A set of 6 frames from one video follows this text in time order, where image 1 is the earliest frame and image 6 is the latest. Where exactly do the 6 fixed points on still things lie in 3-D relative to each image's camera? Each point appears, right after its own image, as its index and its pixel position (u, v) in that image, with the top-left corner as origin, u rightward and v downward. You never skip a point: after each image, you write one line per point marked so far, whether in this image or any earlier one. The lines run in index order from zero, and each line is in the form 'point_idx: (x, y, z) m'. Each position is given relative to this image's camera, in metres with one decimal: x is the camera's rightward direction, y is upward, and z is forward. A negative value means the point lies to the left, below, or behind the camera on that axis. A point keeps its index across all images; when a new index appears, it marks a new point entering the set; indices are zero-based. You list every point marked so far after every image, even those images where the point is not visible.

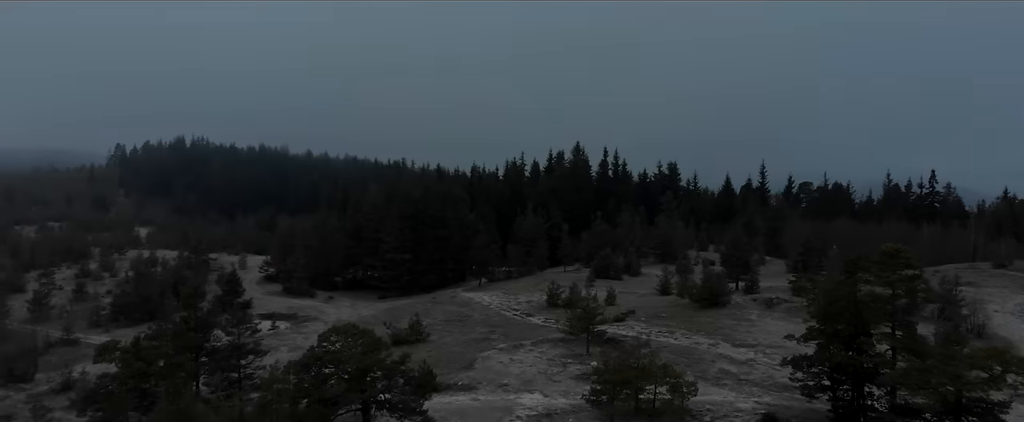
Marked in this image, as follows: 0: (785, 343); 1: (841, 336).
0: (+5.7, -2.8, +17.6) m
1: (+5.0, -1.9, +12.7) m
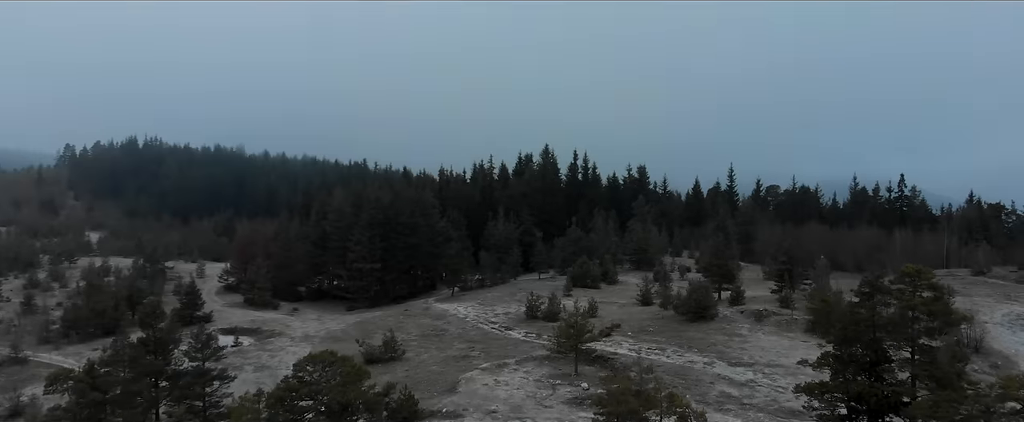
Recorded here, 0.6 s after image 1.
0: (+5.4, -3.0, +16.9) m
1: (+4.9, -2.1, +11.9) m
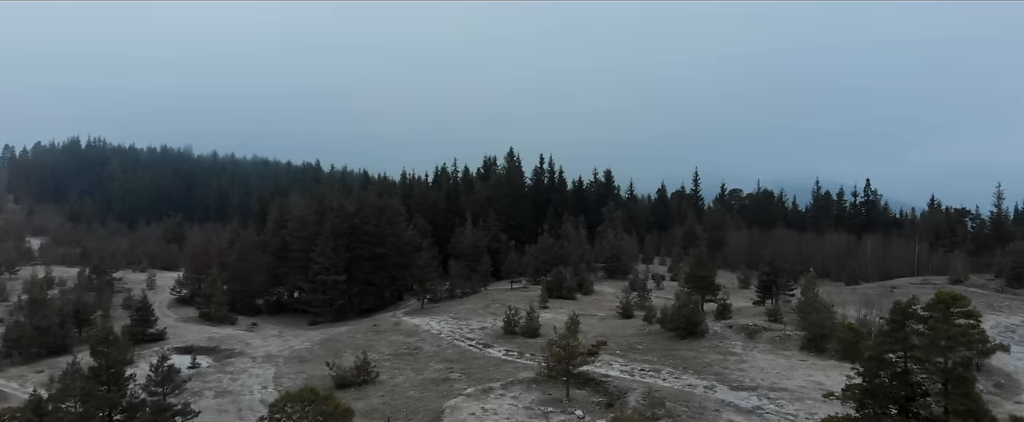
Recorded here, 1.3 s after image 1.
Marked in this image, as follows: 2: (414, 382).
0: (+5.2, -3.3, +16.0) m
1: (+5.0, -2.4, +11.0) m
2: (-2.2, -3.8, +19.0) m
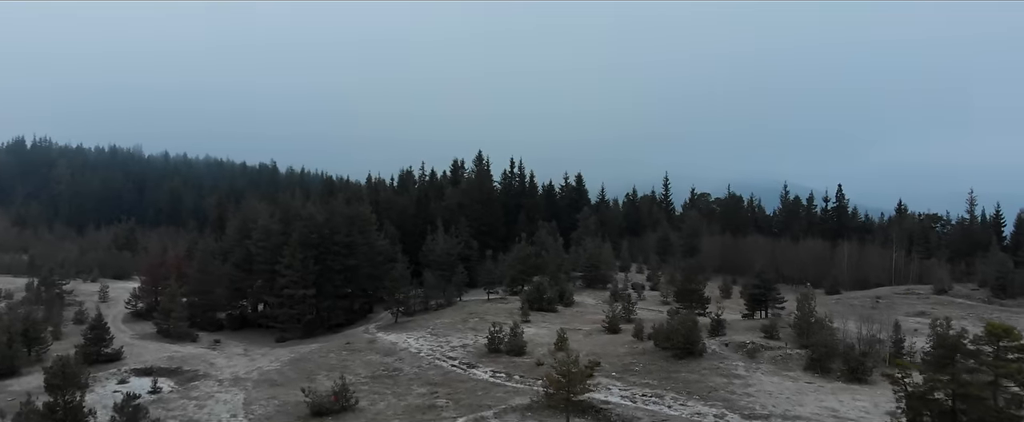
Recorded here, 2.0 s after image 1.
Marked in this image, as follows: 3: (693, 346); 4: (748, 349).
0: (+5.1, -3.6, +15.1) m
1: (+5.2, -2.7, +10.1) m
2: (-2.4, -4.1, +17.7) m
3: (+4.1, -3.0, +19.0) m
4: (+5.4, -3.2, +19.4) m
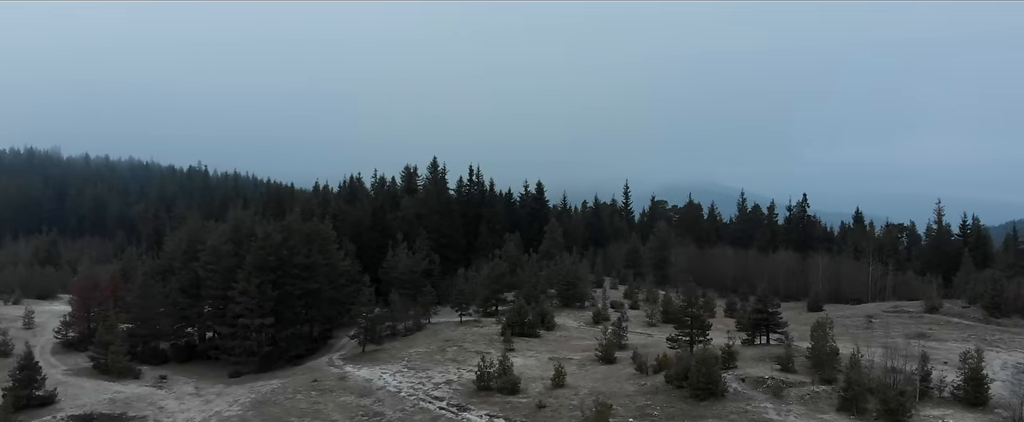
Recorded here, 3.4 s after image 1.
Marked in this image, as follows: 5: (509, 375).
0: (+5.5, -4.1, +13.4) m
1: (+5.9, -3.2, +8.5) m
2: (-2.2, -4.7, +15.4) m
3: (+4.1, -3.6, +17.3) m
4: (+5.4, -3.7, +17.7) m
5: (-0.1, -3.9, +19.8) m
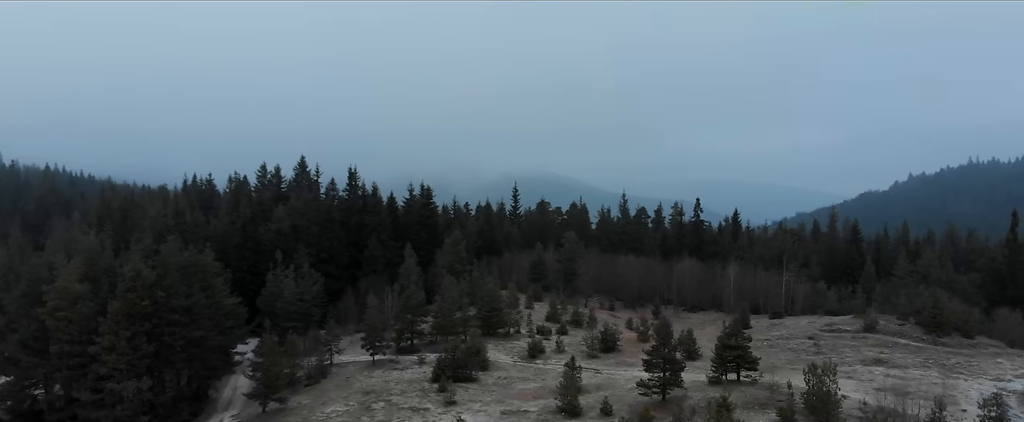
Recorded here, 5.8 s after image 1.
0: (+6.0, -4.8, +11.1) m
1: (+7.3, -4.0, +6.3) m
2: (-2.0, -5.5, +11.6) m
3: (+3.9, -4.3, +14.6) m
4: (+5.1, -4.4, +15.3) m
5: (-0.7, -4.6, +16.3) m
